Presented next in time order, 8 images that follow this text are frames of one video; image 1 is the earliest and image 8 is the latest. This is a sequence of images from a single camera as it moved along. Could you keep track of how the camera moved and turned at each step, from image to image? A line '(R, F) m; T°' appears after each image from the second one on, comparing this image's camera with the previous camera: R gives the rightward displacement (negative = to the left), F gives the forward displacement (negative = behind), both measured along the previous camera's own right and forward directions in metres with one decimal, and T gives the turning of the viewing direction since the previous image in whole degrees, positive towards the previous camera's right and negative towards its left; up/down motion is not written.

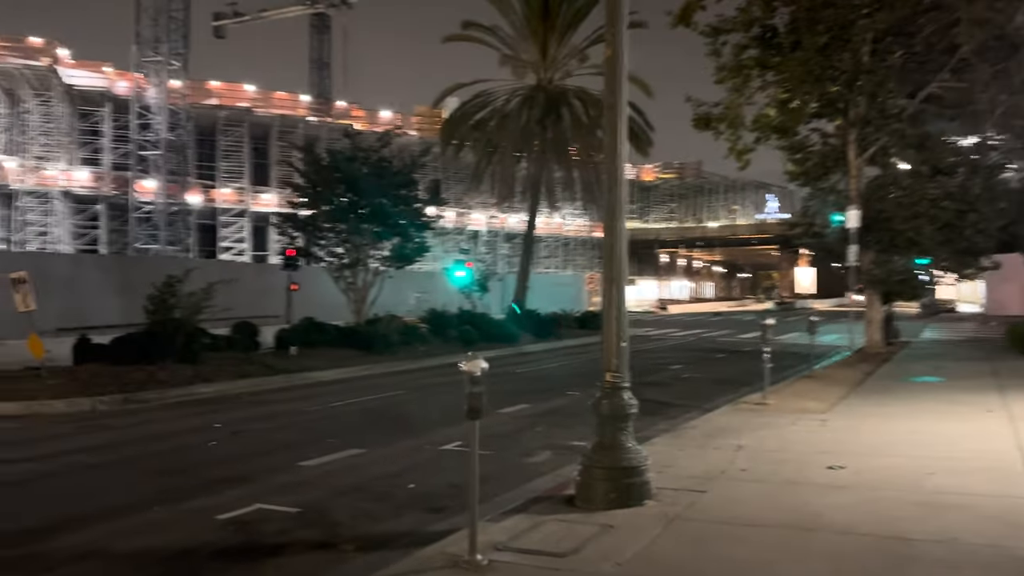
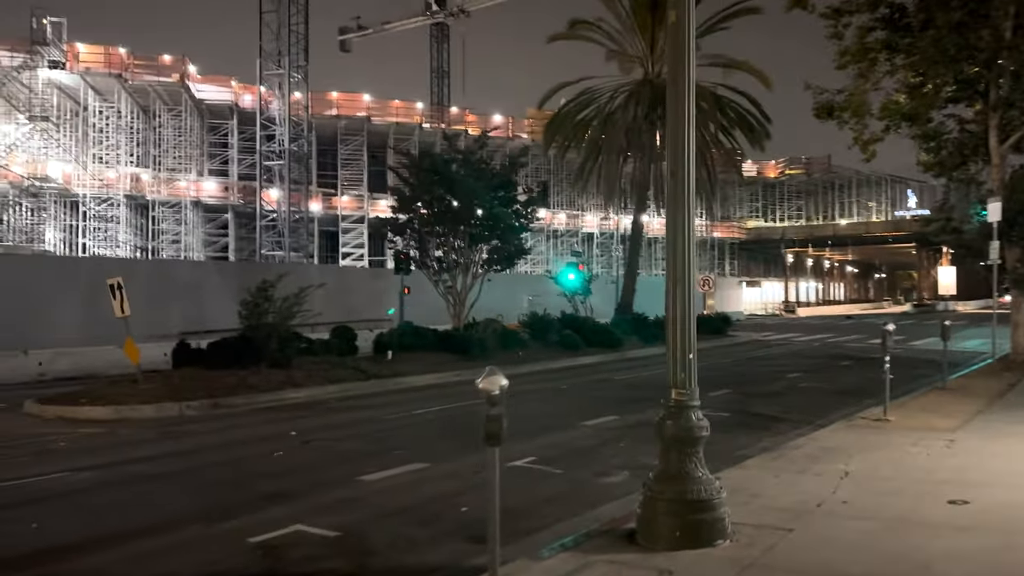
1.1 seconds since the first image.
(+0.5, +0.9) m; -8°
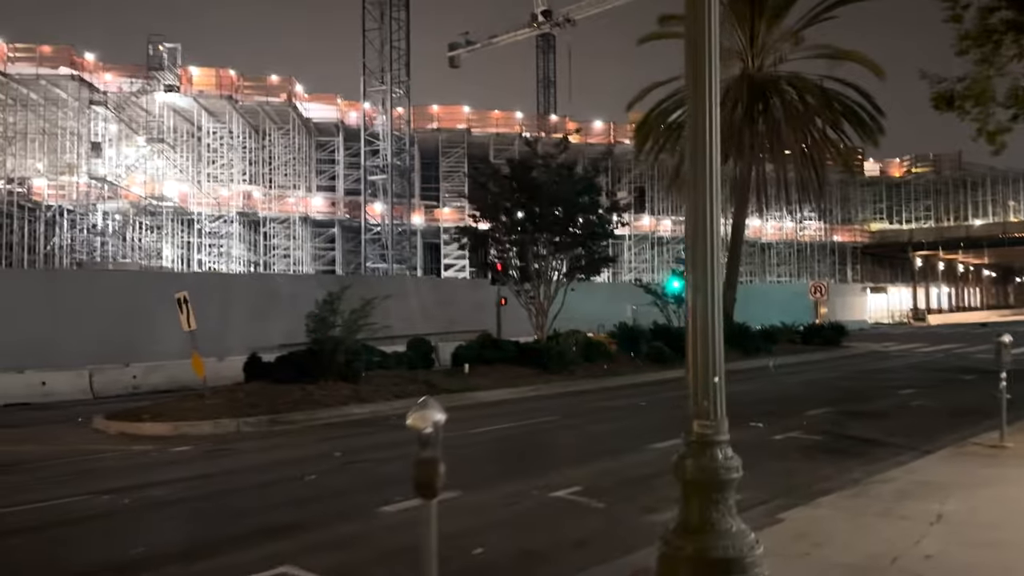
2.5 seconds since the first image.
(+0.8, +1.0) m; -7°
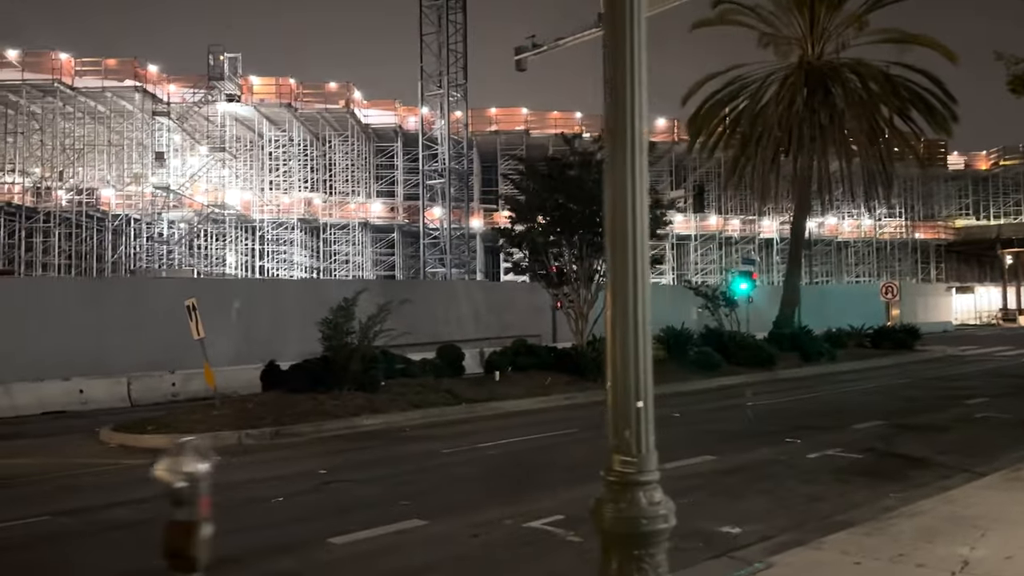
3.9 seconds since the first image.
(+1.0, +1.0) m; -5°
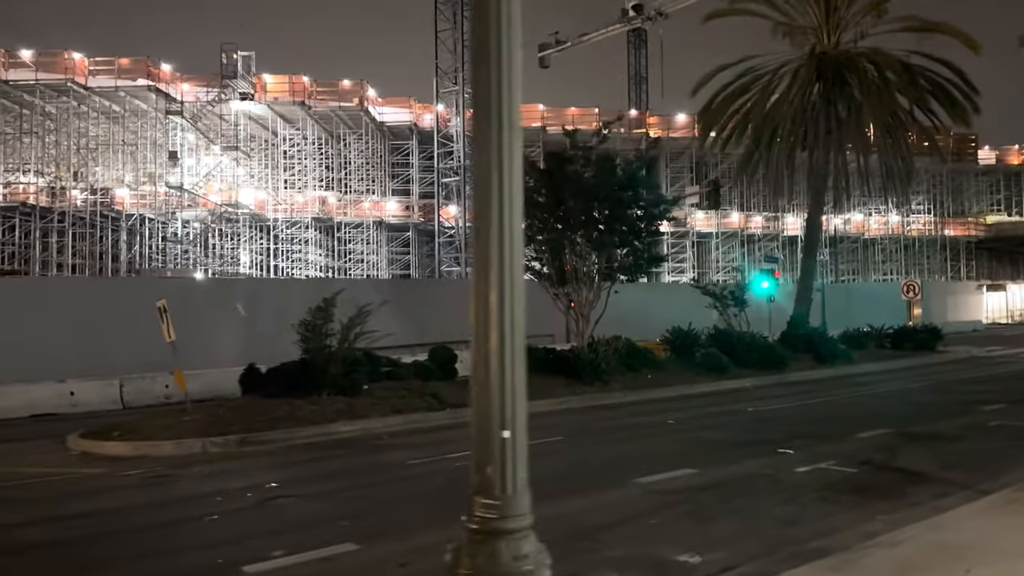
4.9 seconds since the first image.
(+0.7, +0.8) m; -2°
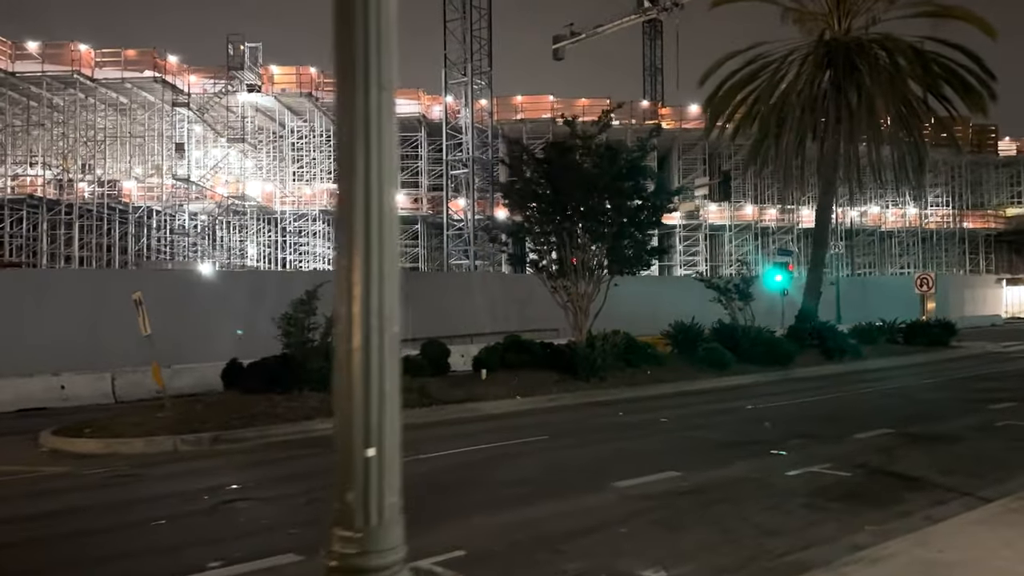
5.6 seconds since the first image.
(+0.5, +0.6) m; -1°
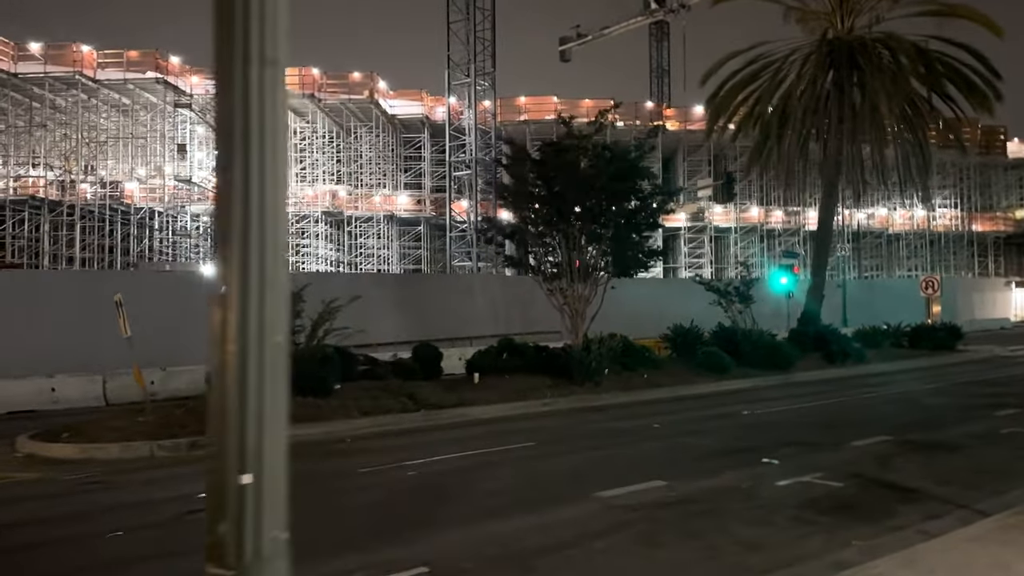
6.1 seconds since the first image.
(+0.3, +0.4) m; -1°
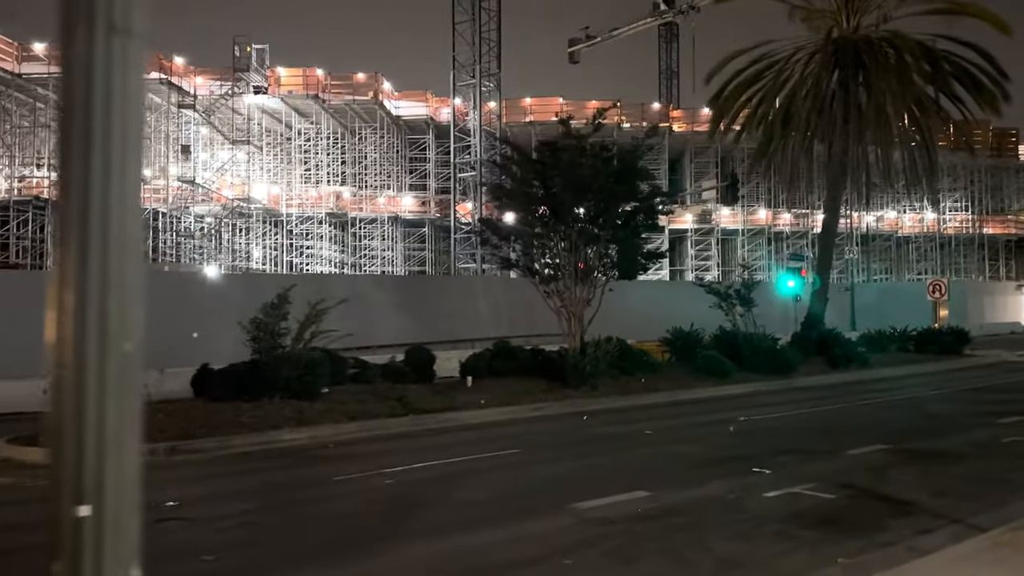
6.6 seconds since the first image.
(+0.3, +0.3) m; -1°
